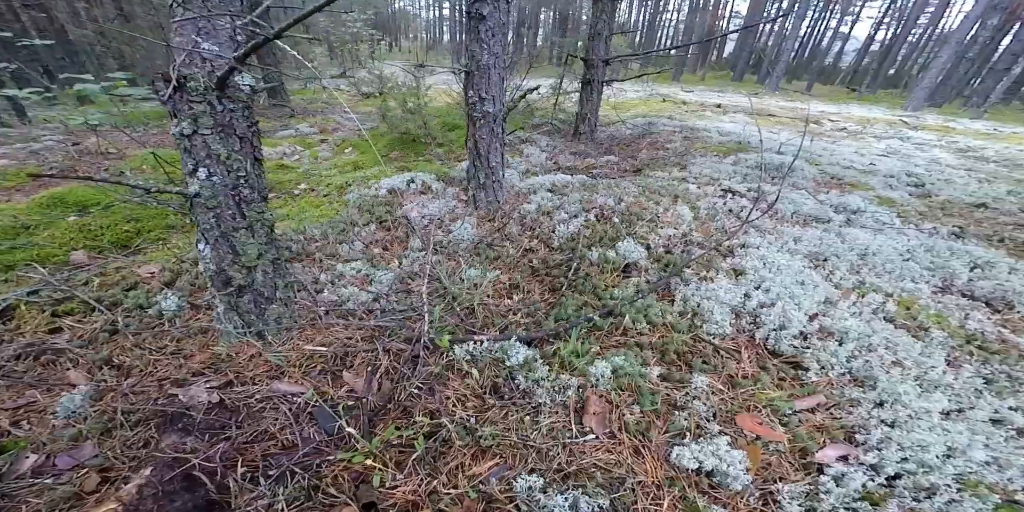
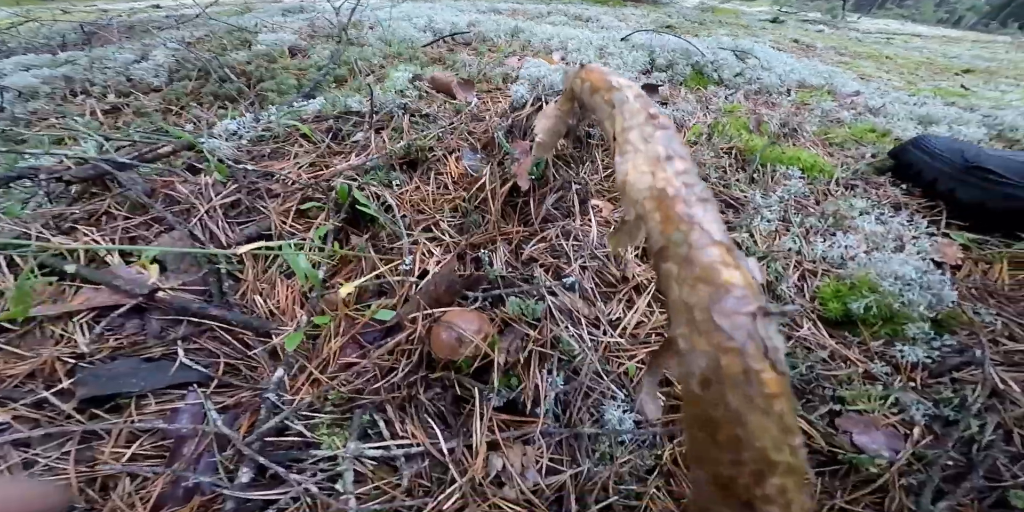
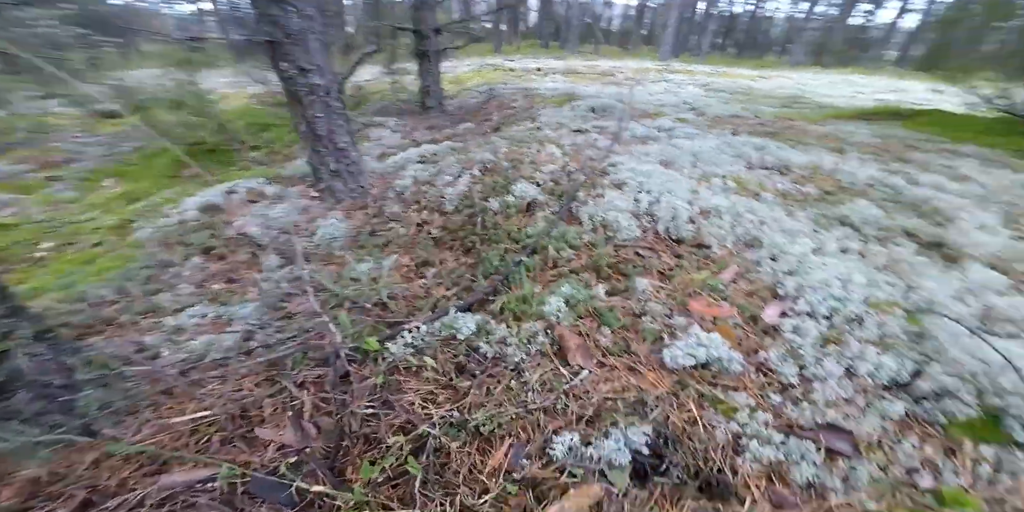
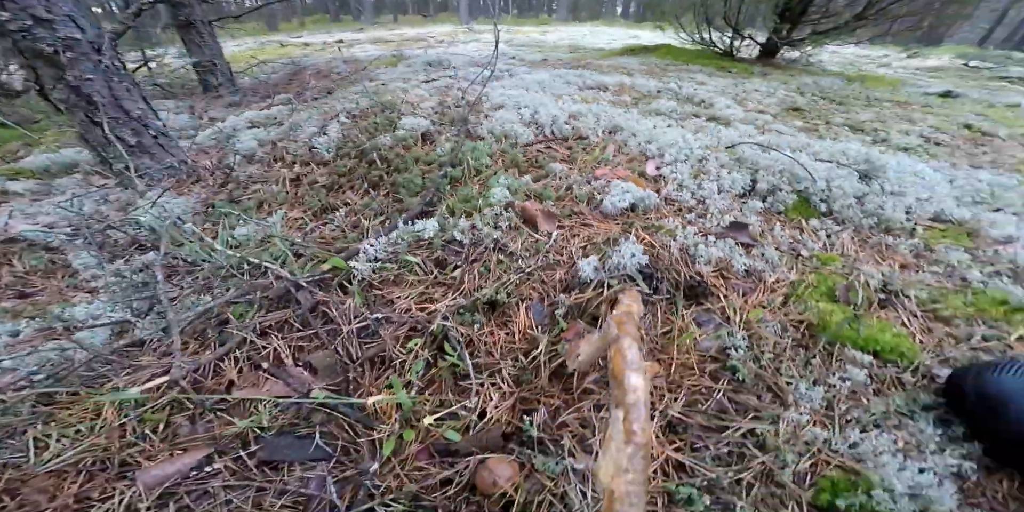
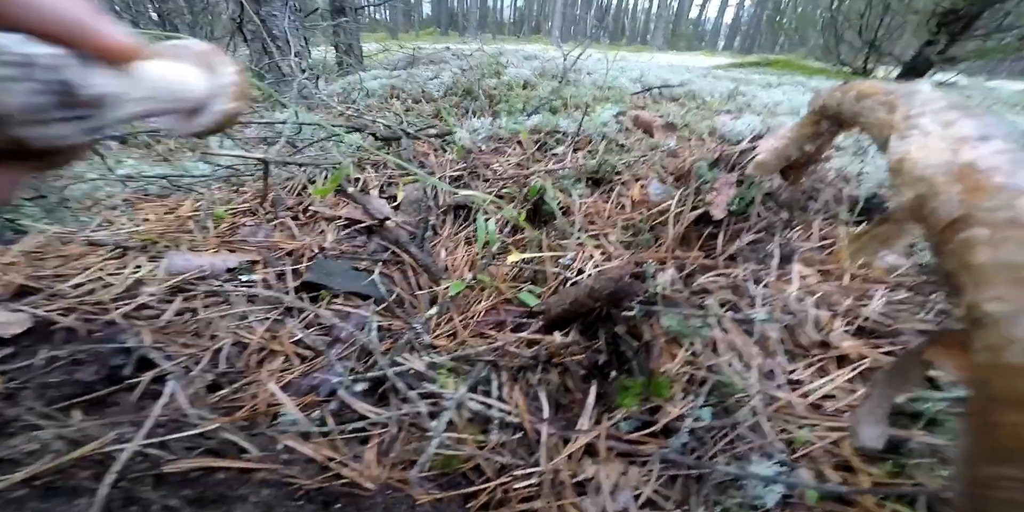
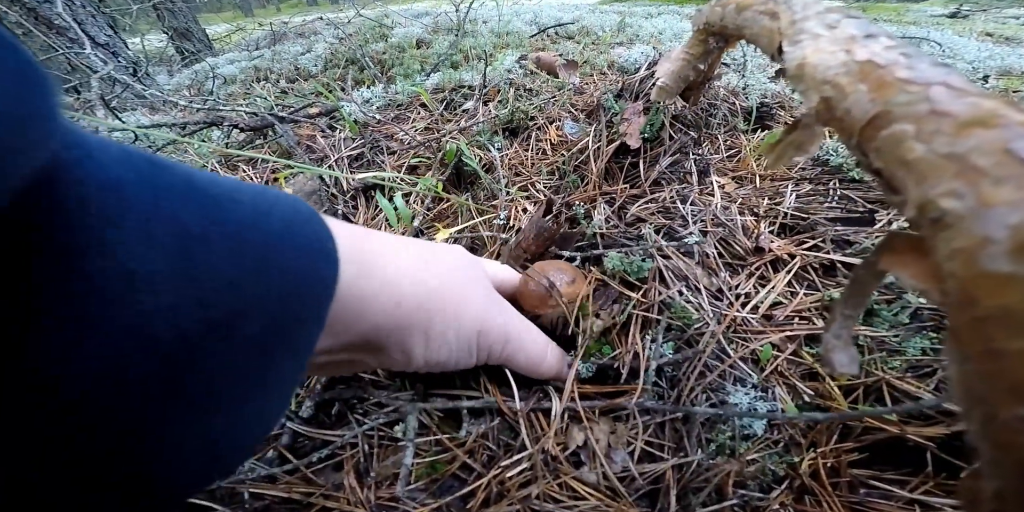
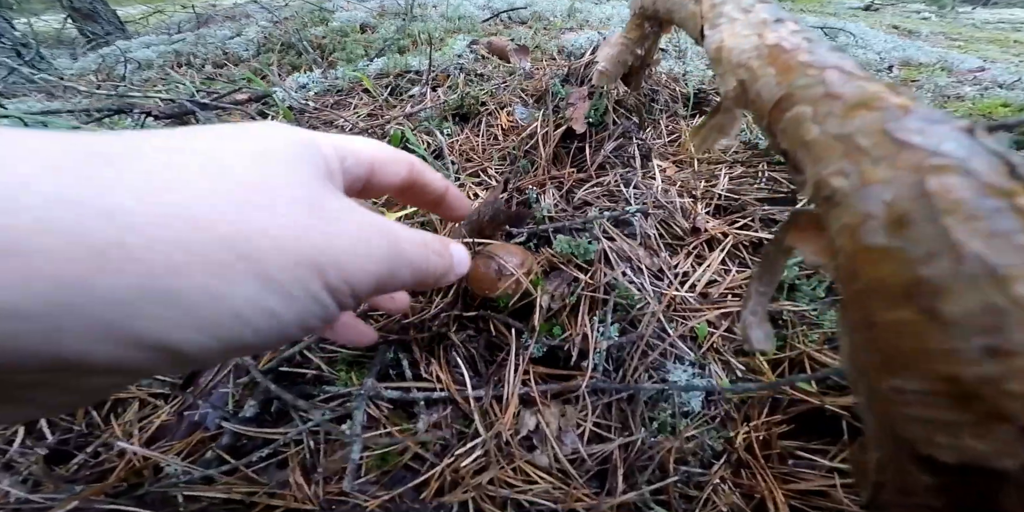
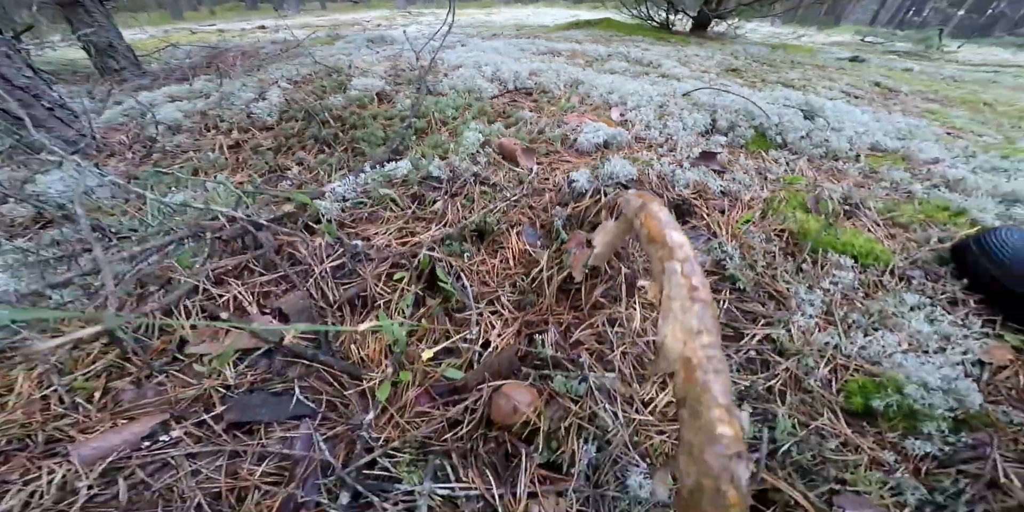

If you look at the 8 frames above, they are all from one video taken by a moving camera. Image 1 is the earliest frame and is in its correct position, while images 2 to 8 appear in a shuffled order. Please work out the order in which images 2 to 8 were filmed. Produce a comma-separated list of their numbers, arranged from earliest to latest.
3, 4, 8, 2, 7, 6, 5
